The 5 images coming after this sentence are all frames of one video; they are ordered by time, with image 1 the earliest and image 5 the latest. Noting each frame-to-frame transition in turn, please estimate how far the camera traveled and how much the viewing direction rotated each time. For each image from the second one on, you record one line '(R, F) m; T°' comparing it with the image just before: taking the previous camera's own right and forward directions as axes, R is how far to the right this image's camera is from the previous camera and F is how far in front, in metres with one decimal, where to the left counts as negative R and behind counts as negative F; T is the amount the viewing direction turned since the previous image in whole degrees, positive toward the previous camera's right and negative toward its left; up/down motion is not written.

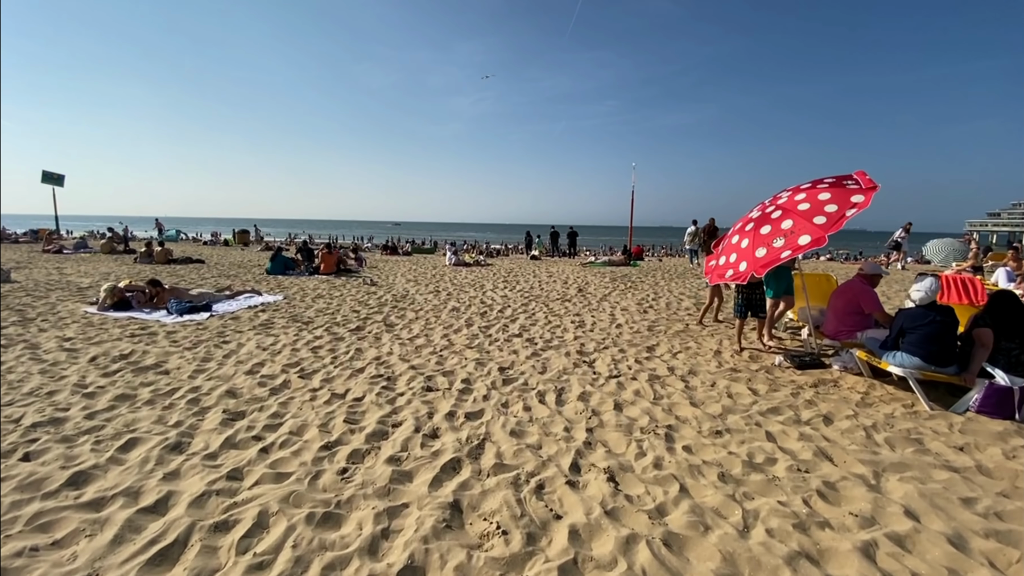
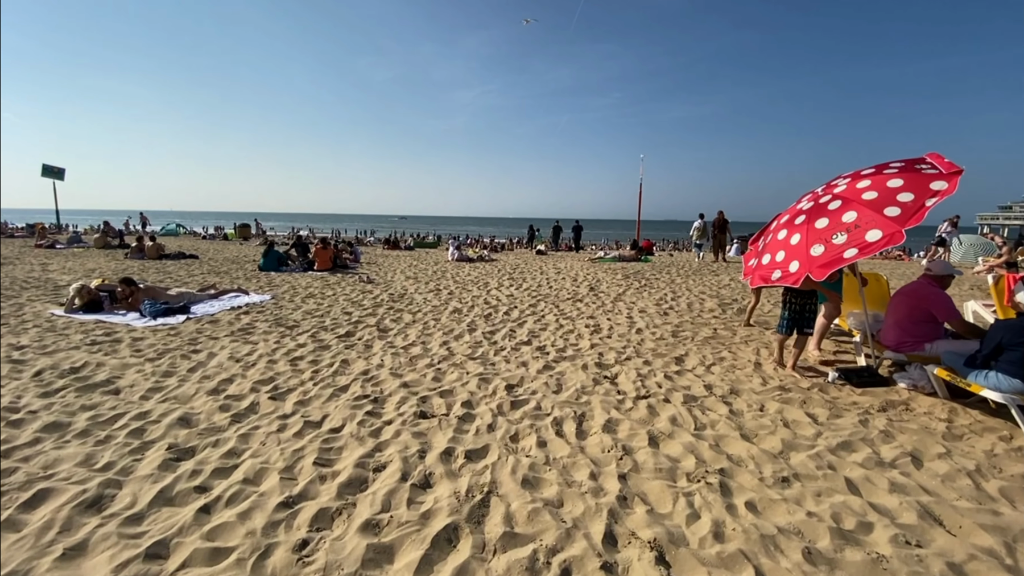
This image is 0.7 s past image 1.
(-0.1, +0.8) m; 0°
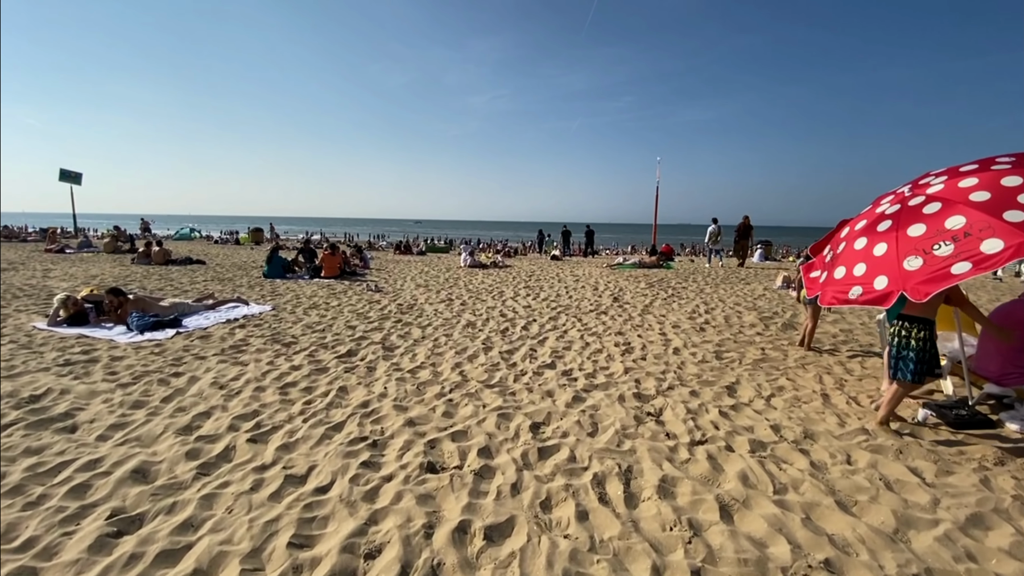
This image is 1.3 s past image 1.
(-0.1, +0.7) m; -1°
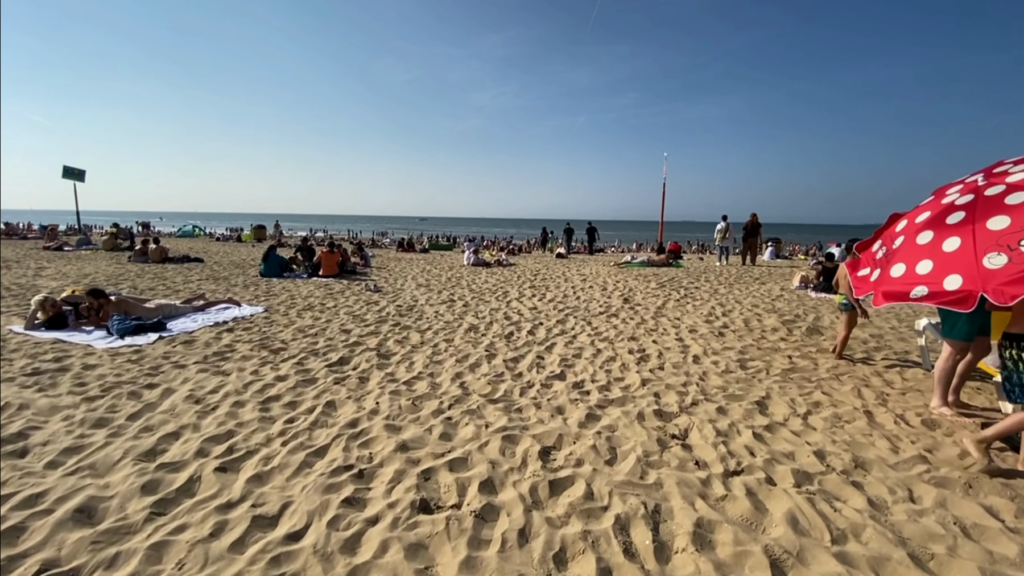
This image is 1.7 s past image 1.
(0.0, +0.5) m; 0°
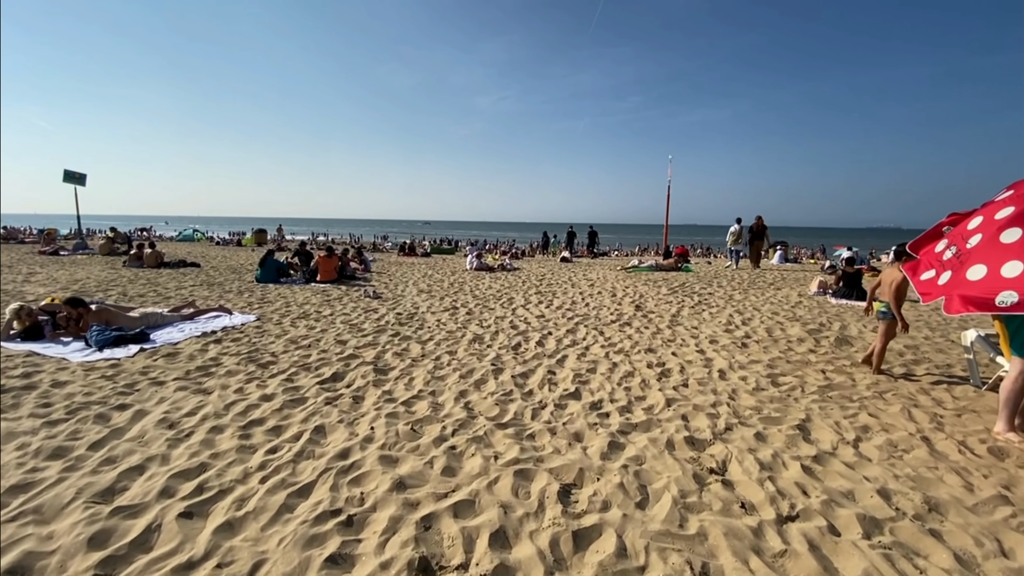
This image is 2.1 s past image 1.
(-0.1, +0.5) m; 0°
